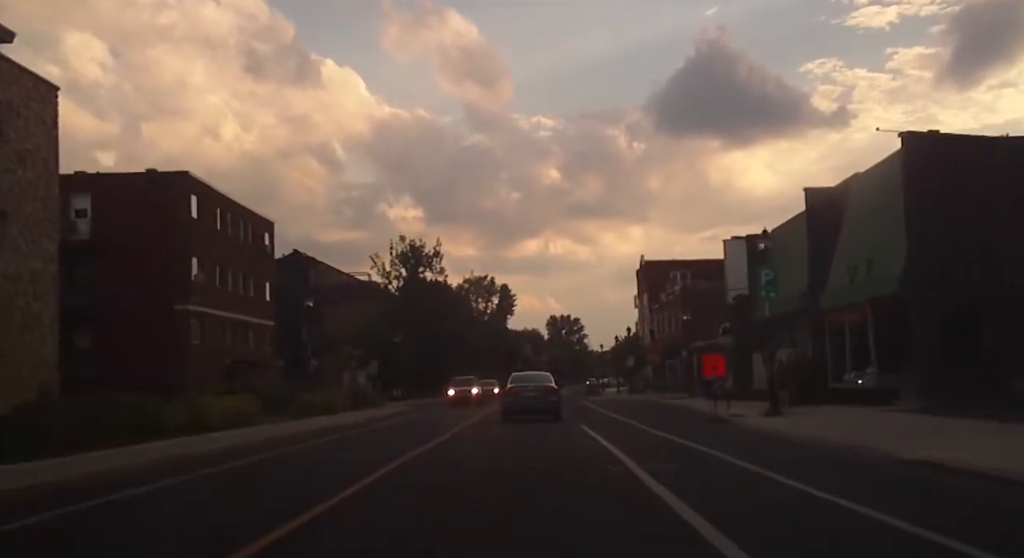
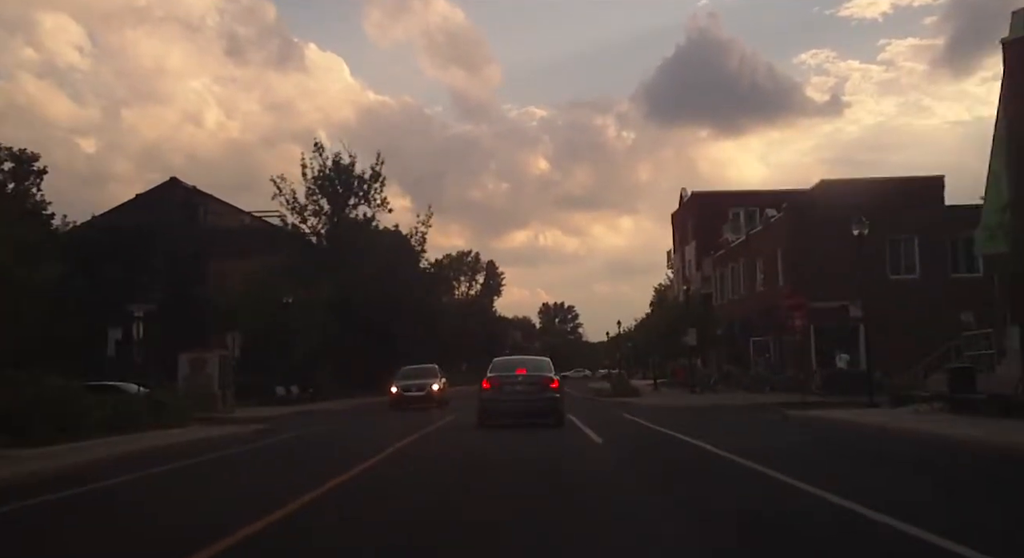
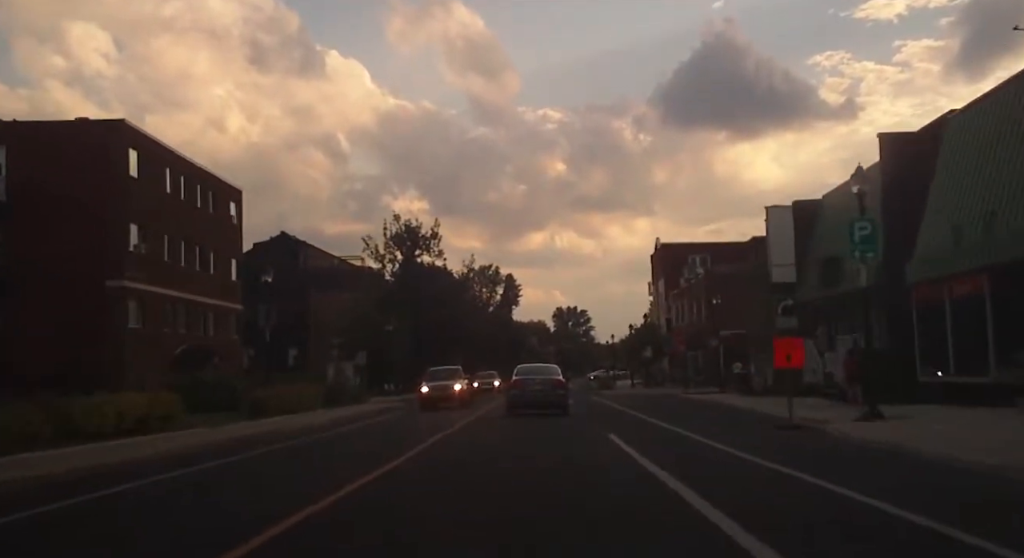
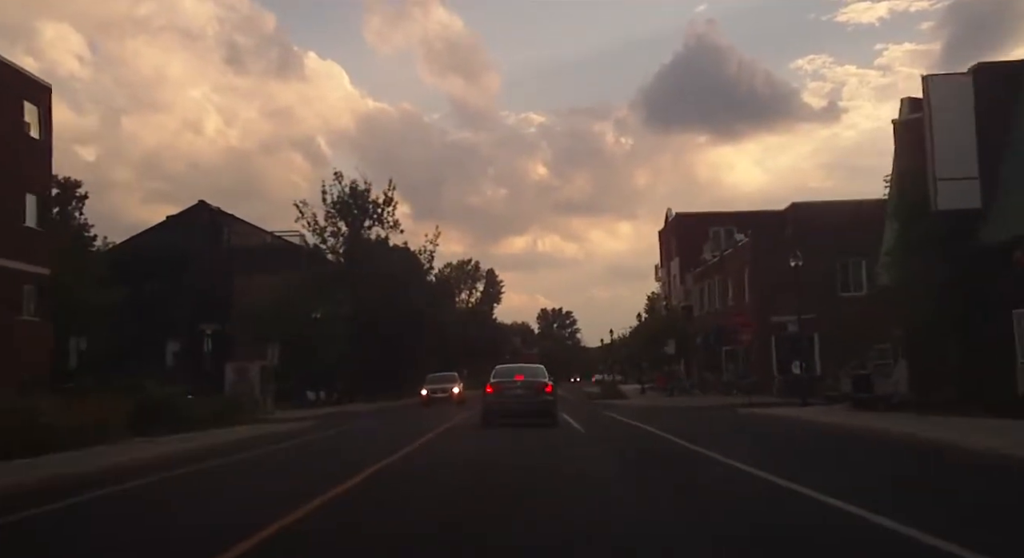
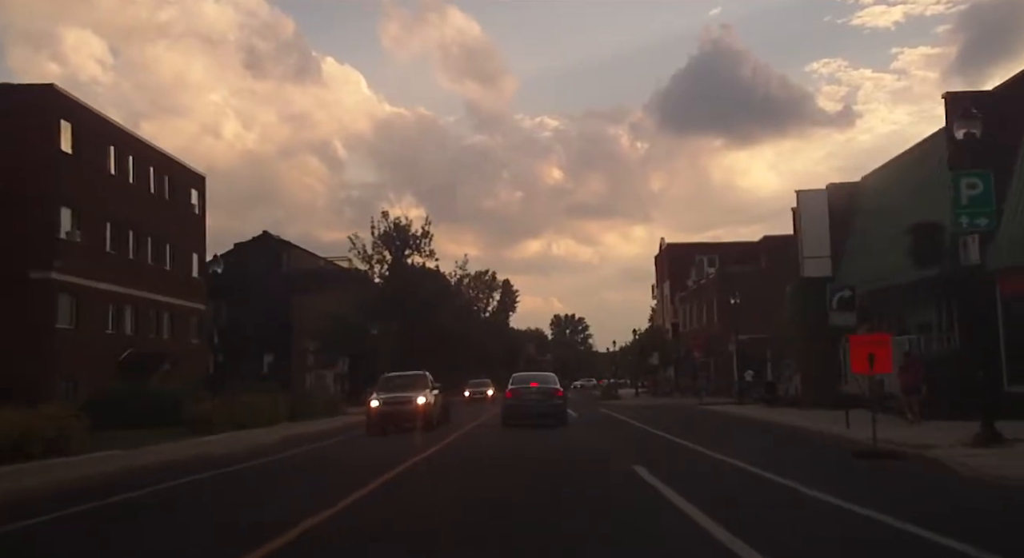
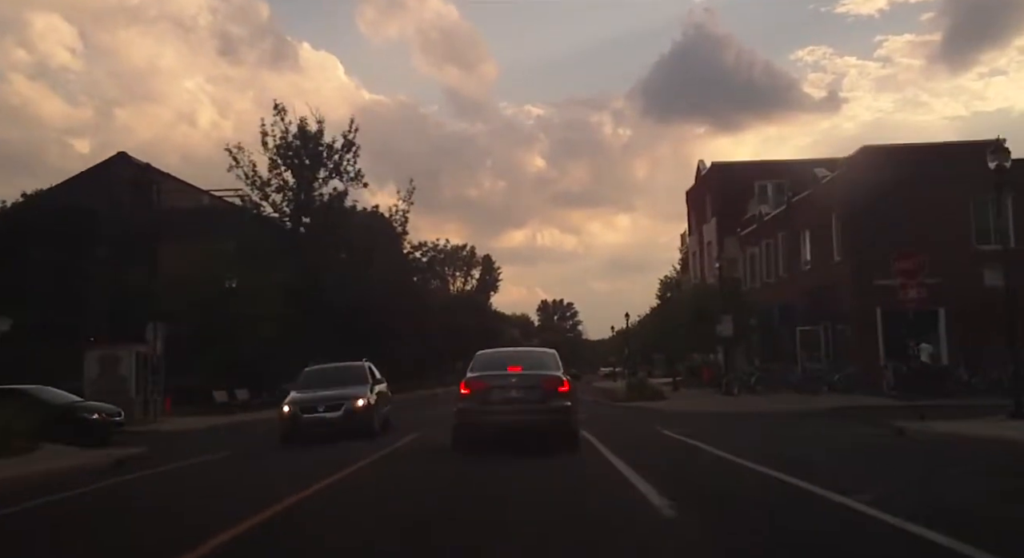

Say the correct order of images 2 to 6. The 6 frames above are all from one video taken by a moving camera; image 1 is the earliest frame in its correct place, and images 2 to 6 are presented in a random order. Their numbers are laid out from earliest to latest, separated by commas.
3, 5, 4, 2, 6
